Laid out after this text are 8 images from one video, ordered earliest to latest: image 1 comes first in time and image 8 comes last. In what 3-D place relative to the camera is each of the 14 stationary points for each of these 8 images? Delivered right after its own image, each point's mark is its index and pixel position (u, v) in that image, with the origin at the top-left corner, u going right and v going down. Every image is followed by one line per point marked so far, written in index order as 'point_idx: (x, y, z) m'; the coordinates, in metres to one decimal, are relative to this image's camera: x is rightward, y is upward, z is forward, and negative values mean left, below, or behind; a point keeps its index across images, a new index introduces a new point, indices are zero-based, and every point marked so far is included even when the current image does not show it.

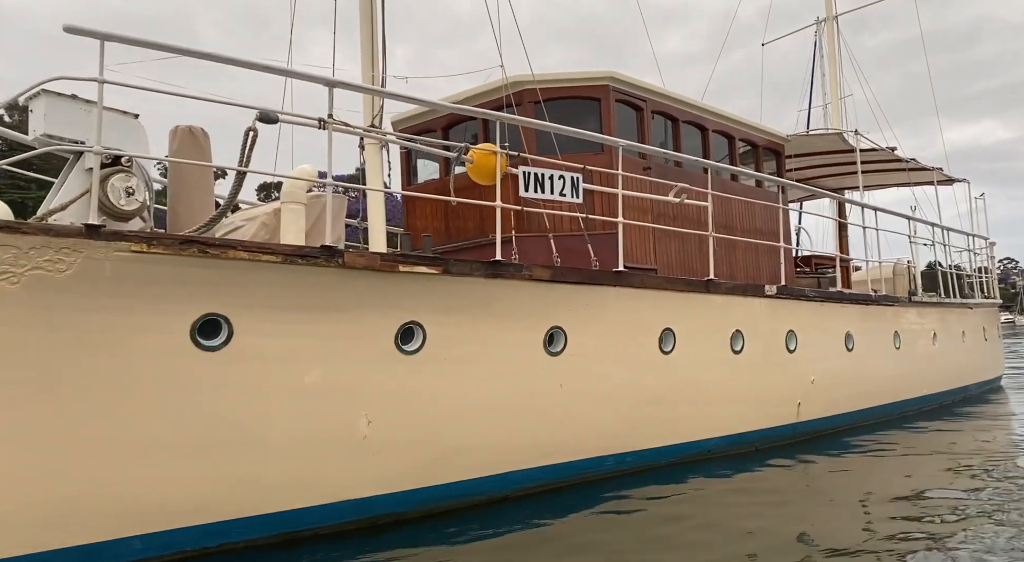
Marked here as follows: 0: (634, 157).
0: (+1.2, +1.2, +8.0) m
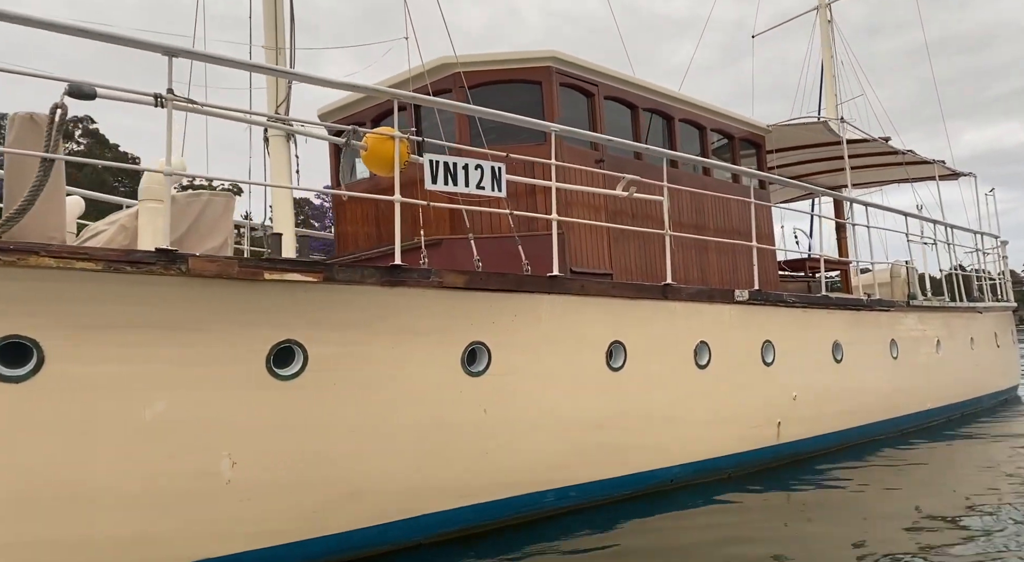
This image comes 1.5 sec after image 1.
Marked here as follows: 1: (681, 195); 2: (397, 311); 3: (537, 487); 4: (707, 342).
0: (+0.7, +1.2, +7.1) m
1: (+1.7, +0.9, +8.3) m
2: (-0.7, -0.2, +4.9) m
3: (+0.2, -1.4, +5.6) m
4: (+1.7, -0.5, +6.9) m
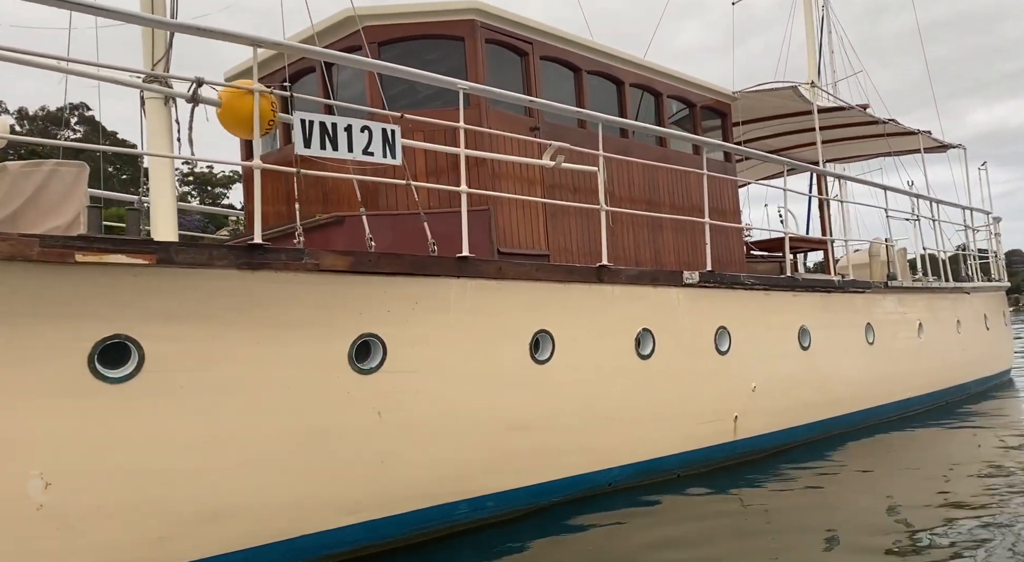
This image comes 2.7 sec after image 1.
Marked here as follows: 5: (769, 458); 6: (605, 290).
0: (+0.1, +1.3, +6.4) m
1: (+1.1, +1.1, +7.5) m
2: (-1.3, -0.1, +4.1) m
3: (-0.4, -1.3, +4.9) m
4: (+1.1, -0.4, +6.2) m
5: (+2.3, -1.6, +7.1) m
6: (+0.7, -0.1, +5.8) m
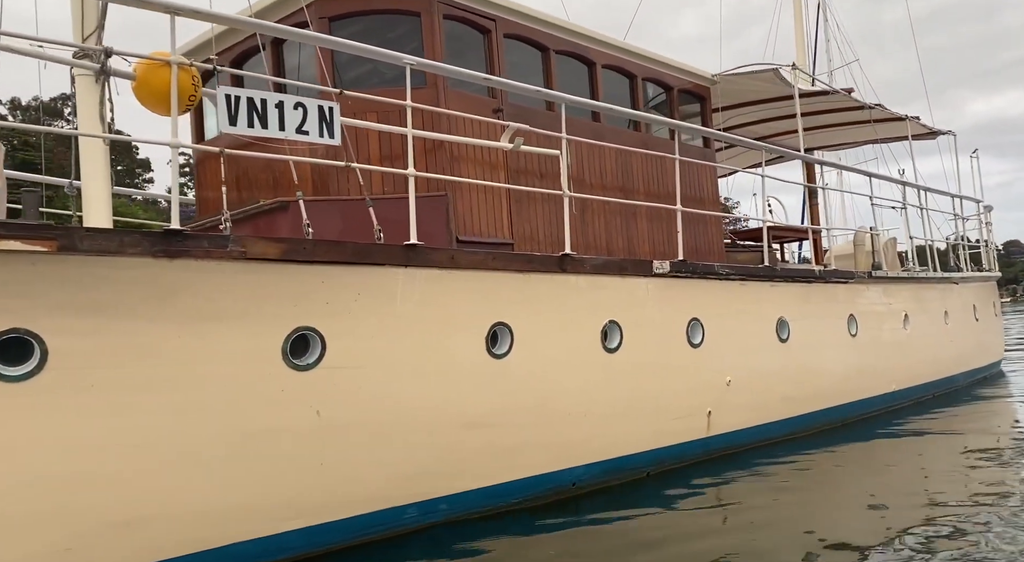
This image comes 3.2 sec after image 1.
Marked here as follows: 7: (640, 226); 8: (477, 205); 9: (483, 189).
0: (-0.2, +1.4, +6.0) m
1: (+0.8, +1.2, +7.2) m
2: (-1.6, 0.0, +3.8) m
3: (-0.7, -1.3, +4.6) m
4: (+0.8, -0.3, +5.9) m
5: (+2.0, -1.5, +6.8) m
6: (+0.4, 0.0, +5.5) m
7: (+1.2, +0.5, +7.5) m
8: (-0.2, +0.6, +5.9) m
9: (-0.2, +0.7, +5.9) m
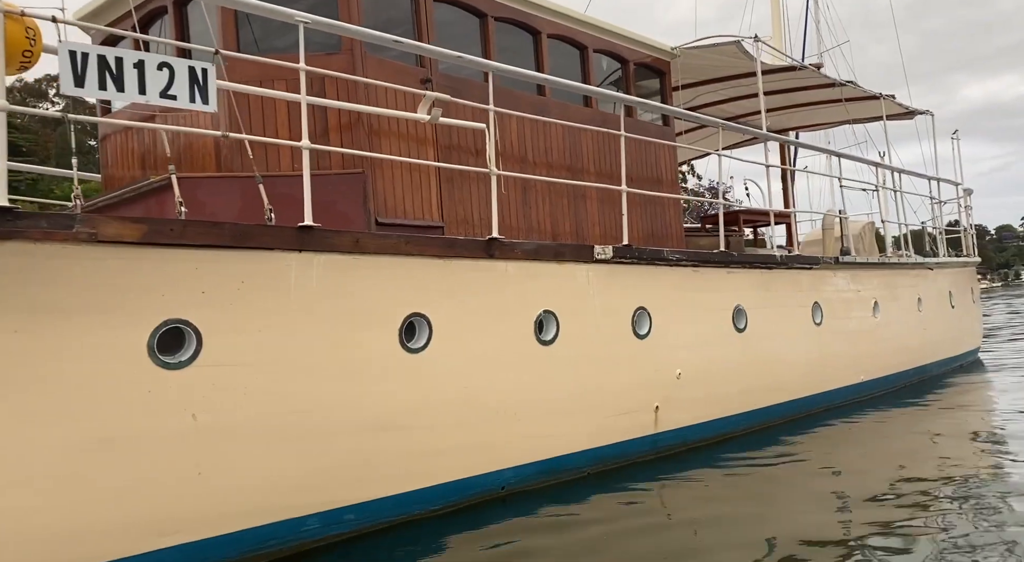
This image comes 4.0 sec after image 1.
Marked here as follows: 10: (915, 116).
0: (-0.7, +1.5, +5.5) m
1: (+0.3, +1.3, +6.7) m
2: (-2.0, 0.0, +3.3) m
3: (-1.1, -1.2, +4.1) m
4: (+0.3, -0.2, +5.4) m
5: (+1.5, -1.4, +6.4) m
6: (-0.1, +0.1, +5.0) m
7: (+0.7, +0.6, +7.0) m
8: (-0.7, +0.7, +5.4) m
9: (-0.7, +0.8, +5.4) m
10: (+6.0, +2.5, +11.9) m
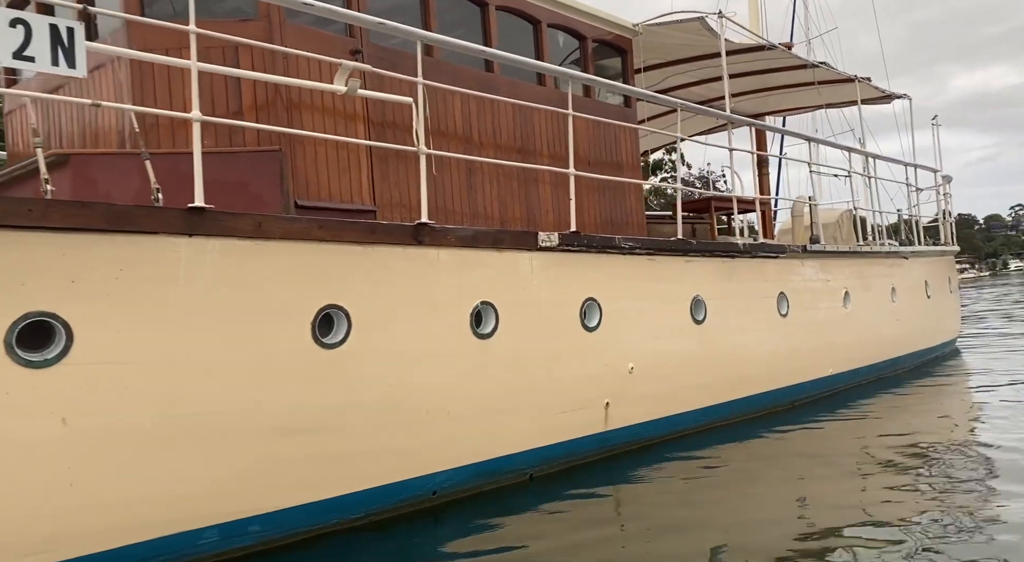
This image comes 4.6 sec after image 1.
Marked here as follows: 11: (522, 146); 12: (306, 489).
0: (-1.1, +1.6, +5.1) m
1: (-0.1, +1.4, +6.3) m
2: (-2.4, +0.1, +2.9) m
3: (-1.5, -1.1, +3.7) m
4: (-0.1, -0.1, +5.0) m
5: (+1.1, -1.3, +6.0) m
6: (-0.5, +0.2, +4.6) m
7: (+0.2, +0.7, +6.6) m
8: (-1.1, +0.7, +5.0) m
9: (-1.1, +0.8, +5.0) m
10: (+5.5, +2.6, +11.6) m
11: (+0.1, +1.1, +6.5) m
12: (-1.1, -1.1, +4.1) m
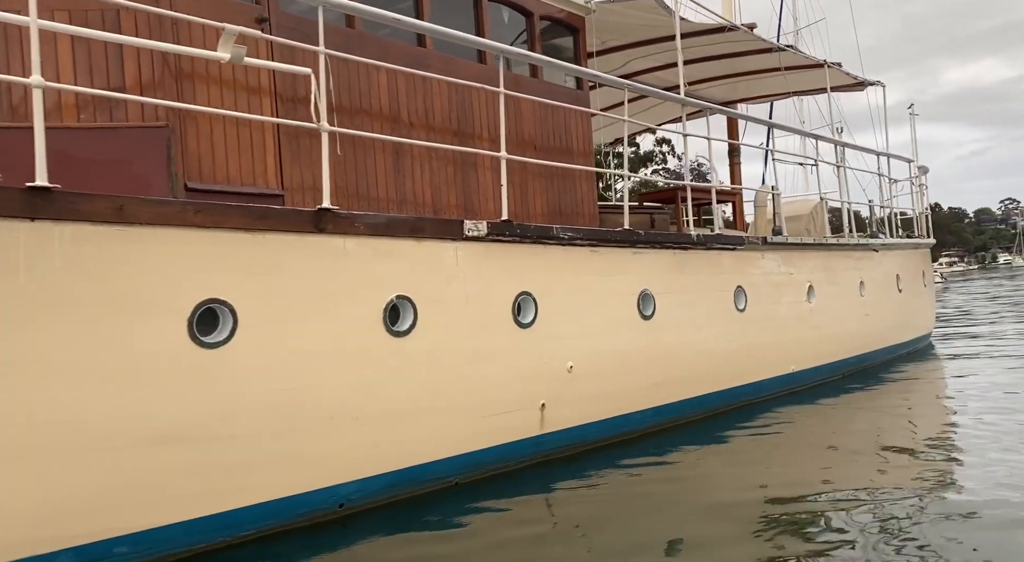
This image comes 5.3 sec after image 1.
0: (-1.6, +1.6, +4.6) m
1: (-0.6, +1.4, +5.8) m
2: (-2.8, +0.1, +2.4) m
3: (-2.0, -1.1, +3.2) m
4: (-0.6, -0.1, +4.6) m
5: (+0.6, -1.3, +5.6) m
6: (-1.0, +0.2, +4.2) m
7: (-0.2, +0.8, +6.2) m
8: (-1.6, +0.8, +4.5) m
9: (-1.6, +0.9, +4.5) m
10: (+4.9, +2.7, +11.3) m
11: (-0.4, +1.2, +6.0) m
12: (-1.5, -1.0, +3.7) m
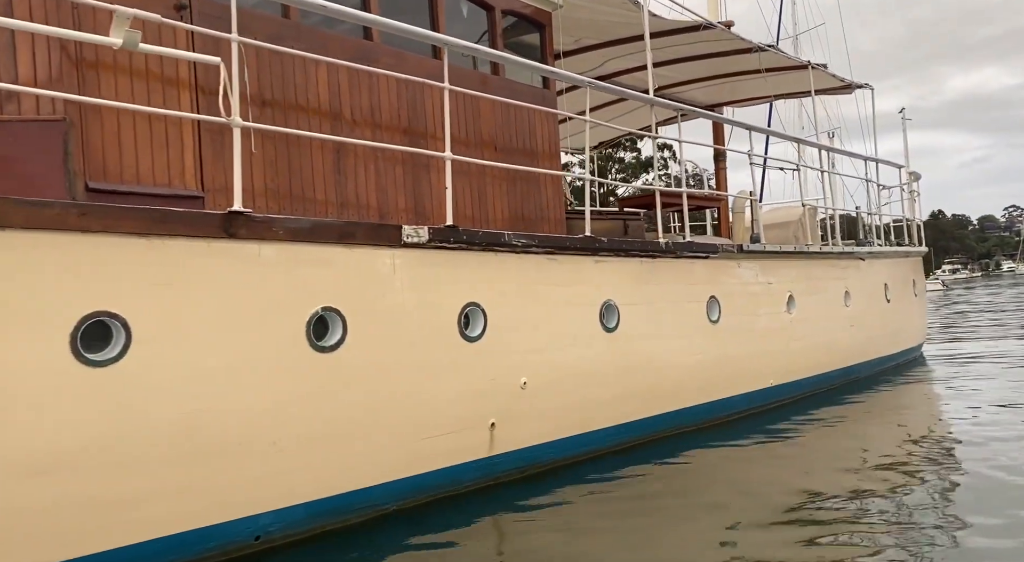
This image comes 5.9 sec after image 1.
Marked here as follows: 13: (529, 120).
0: (-1.9, +1.6, +4.2) m
1: (-0.9, +1.4, +5.5) m
2: (-3.1, +0.1, +2.0) m
3: (-2.3, -1.1, +2.9) m
4: (-0.9, -0.1, +4.2) m
5: (+0.2, -1.3, +5.2) m
6: (-1.3, +0.2, +3.8) m
7: (-0.6, +0.7, +5.8) m
8: (-1.9, +0.7, +4.1) m
9: (-1.9, +0.9, +4.1) m
10: (+4.6, +2.6, +10.9) m
11: (-0.7, +1.1, +5.6) m
12: (-1.8, -1.1, +3.3) m
13: (+0.1, +1.4, +6.8) m
